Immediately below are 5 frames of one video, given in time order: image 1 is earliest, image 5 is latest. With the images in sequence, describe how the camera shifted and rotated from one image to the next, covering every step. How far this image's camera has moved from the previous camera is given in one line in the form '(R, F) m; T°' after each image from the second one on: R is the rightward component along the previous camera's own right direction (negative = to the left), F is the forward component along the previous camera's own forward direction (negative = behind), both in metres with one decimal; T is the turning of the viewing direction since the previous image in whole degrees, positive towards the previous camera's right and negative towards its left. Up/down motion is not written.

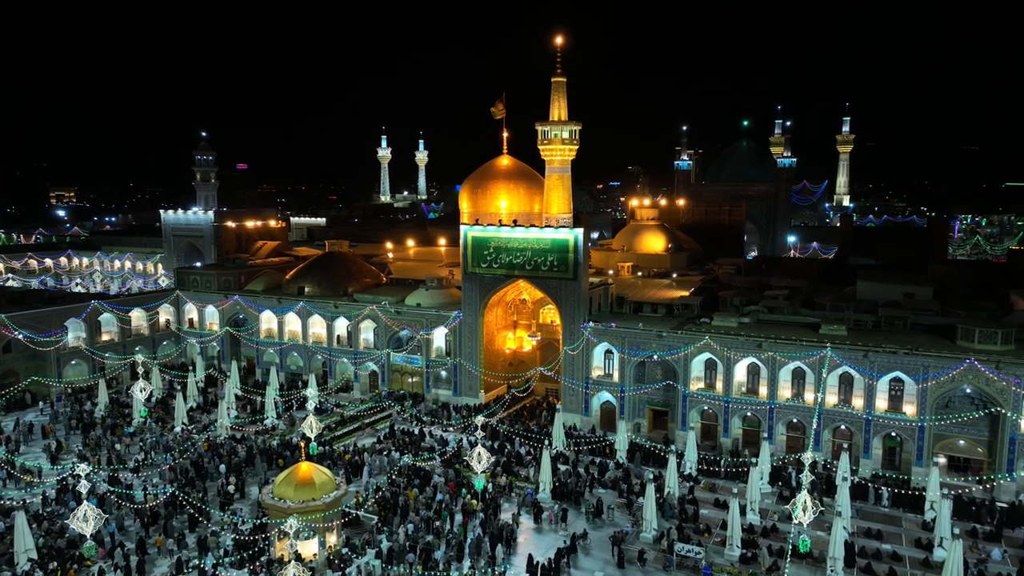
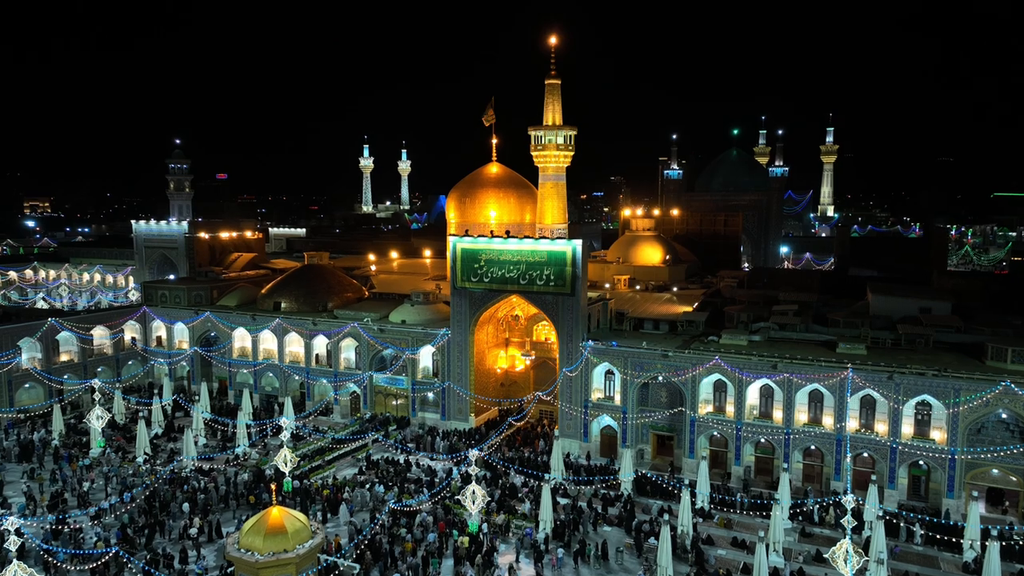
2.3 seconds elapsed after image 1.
(-0.3, +1.8) m; +1°
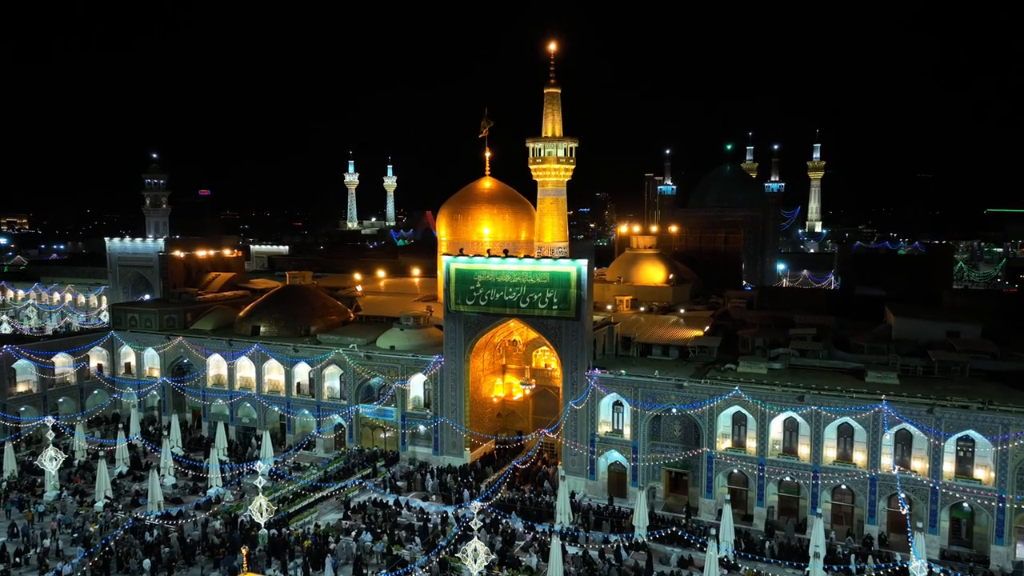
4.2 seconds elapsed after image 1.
(-0.4, +1.8) m; +1°
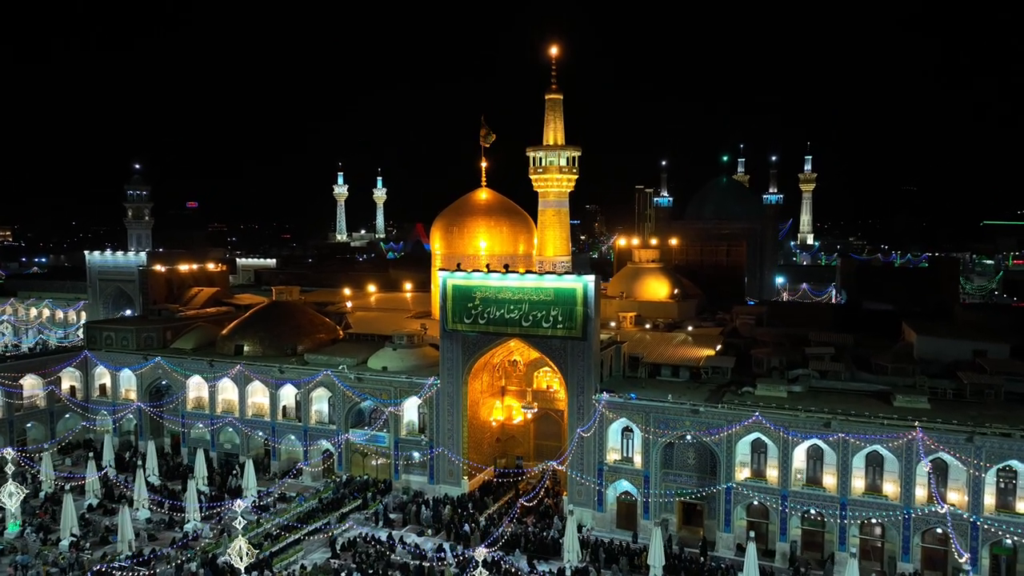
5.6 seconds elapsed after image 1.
(-0.3, +1.4) m; +1°
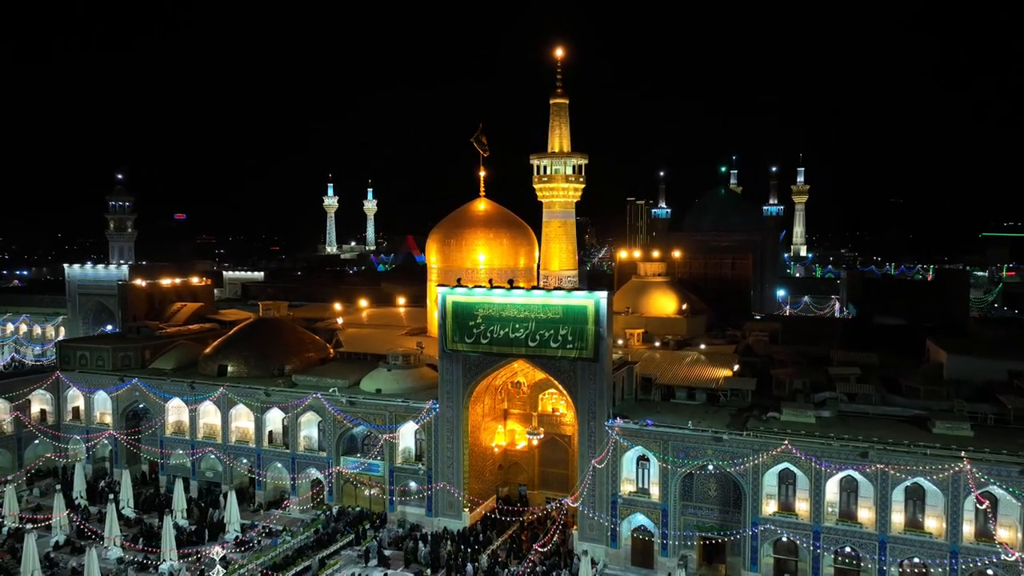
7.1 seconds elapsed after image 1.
(-0.4, +1.5) m; +1°
